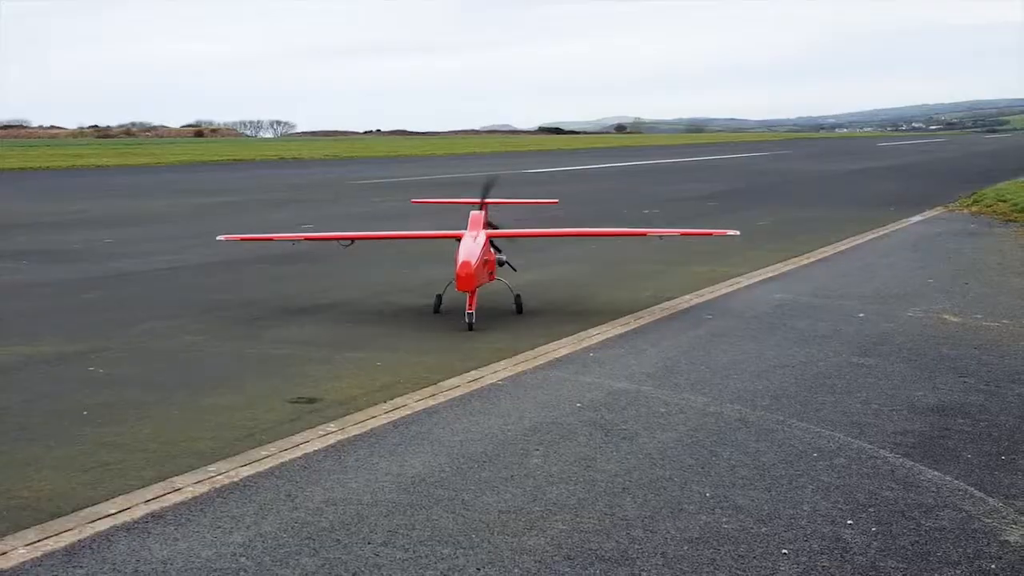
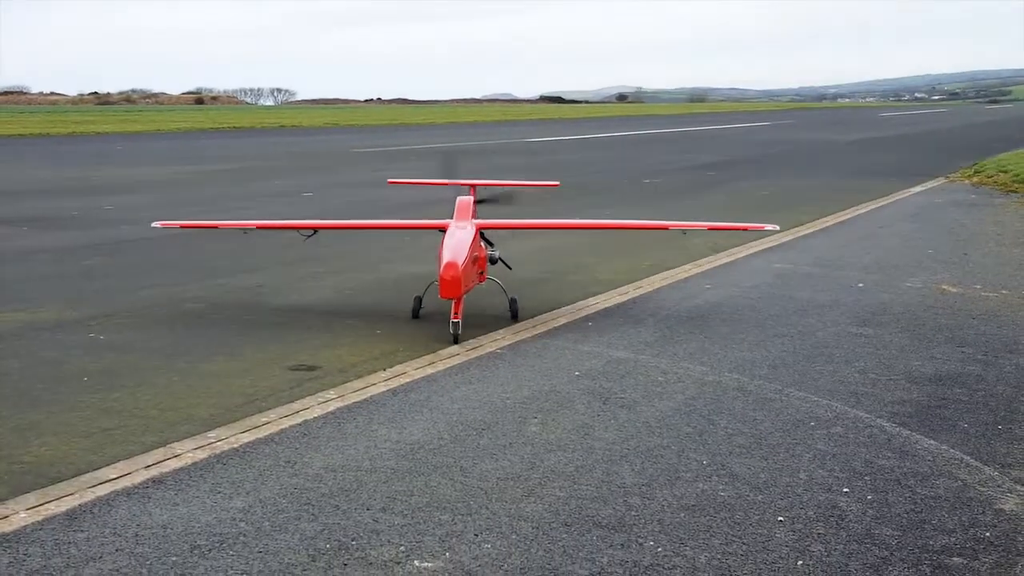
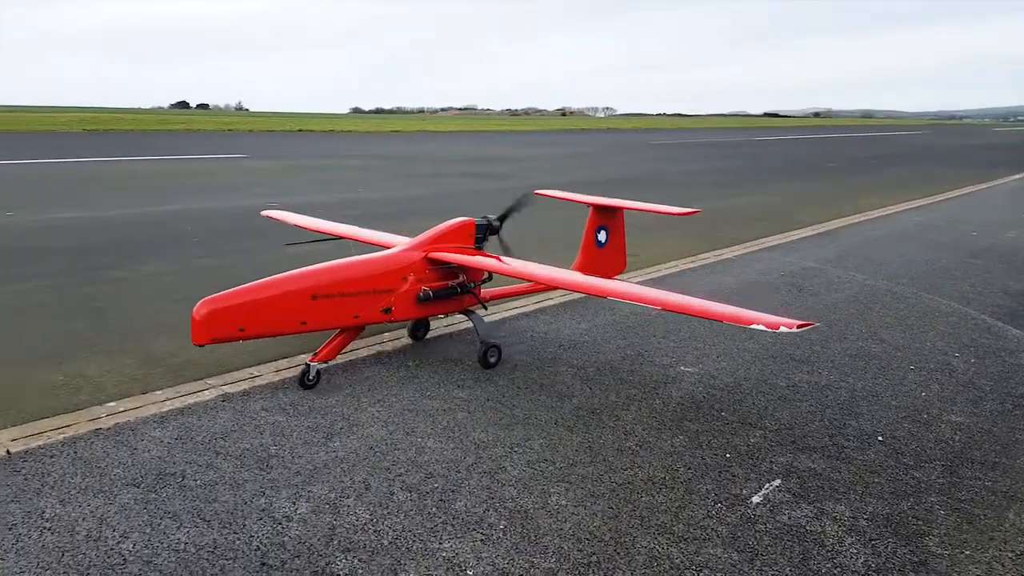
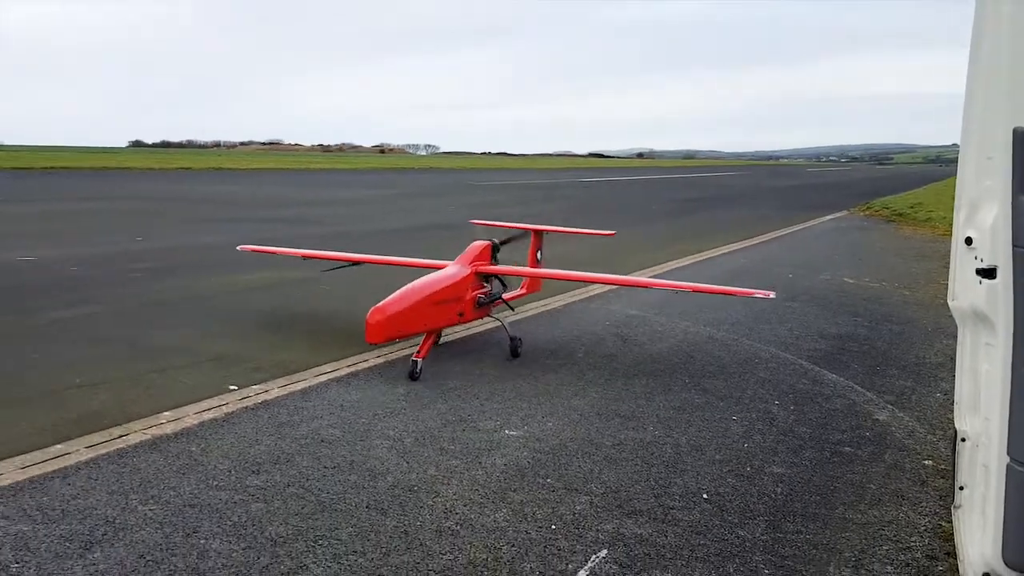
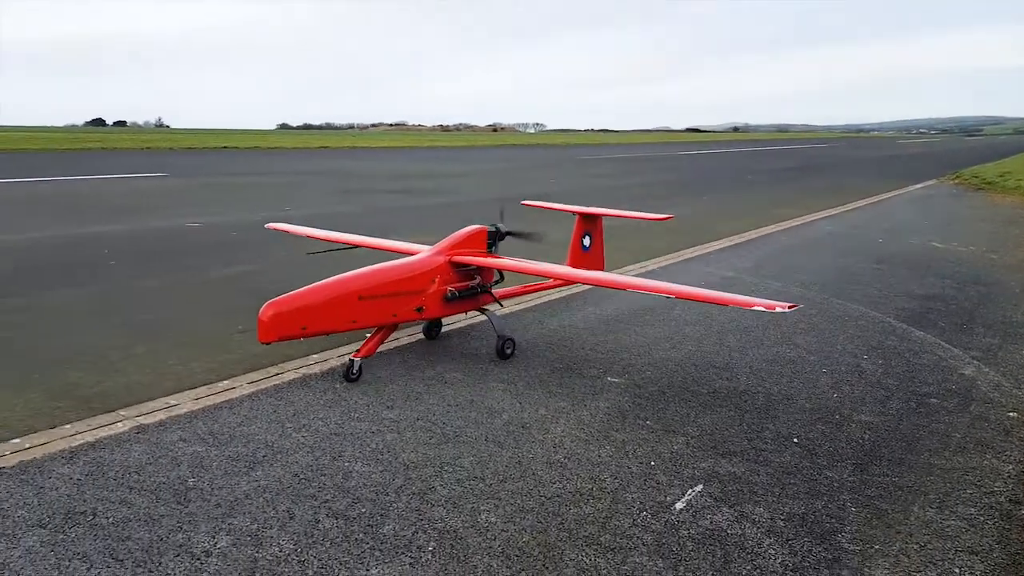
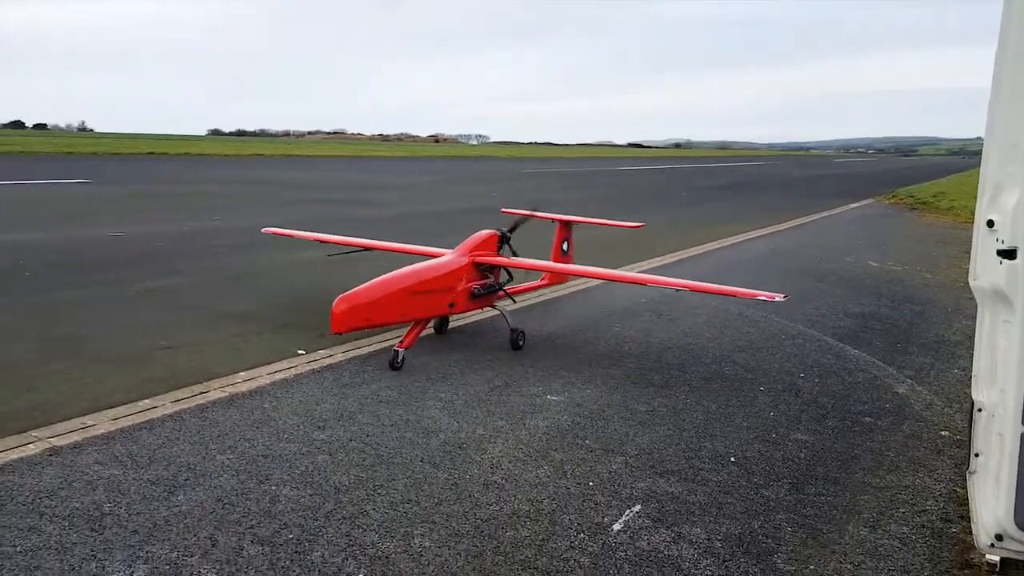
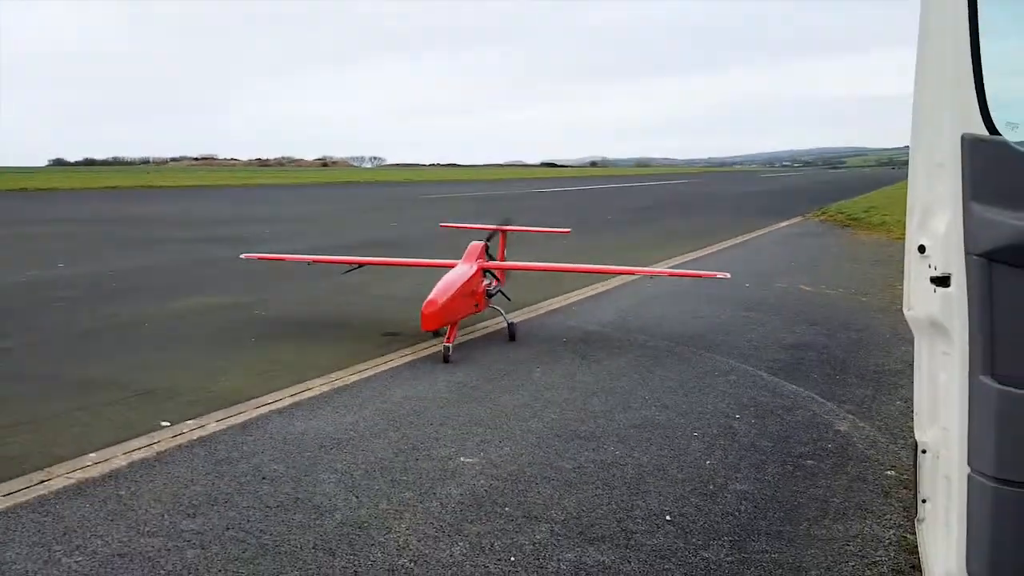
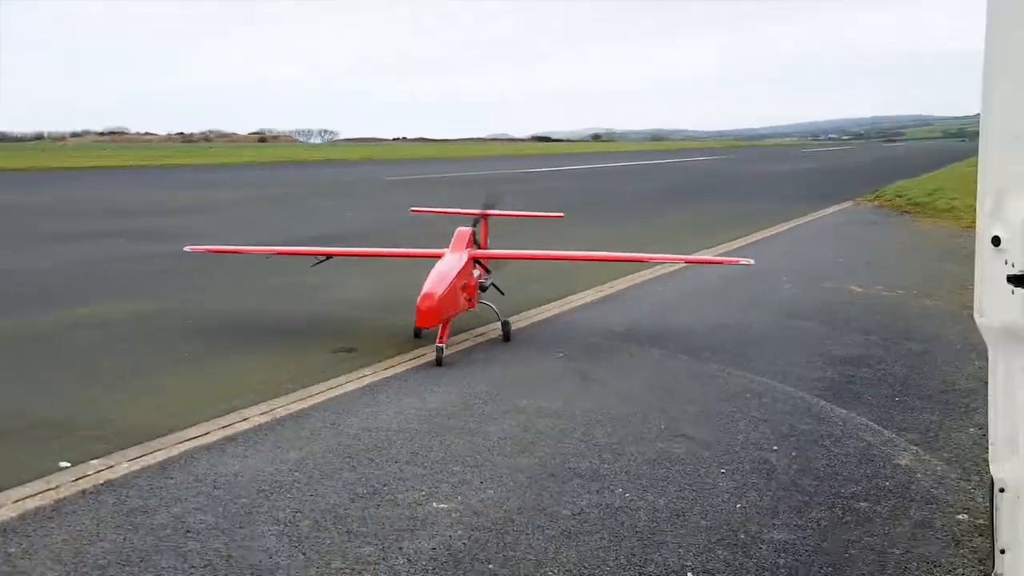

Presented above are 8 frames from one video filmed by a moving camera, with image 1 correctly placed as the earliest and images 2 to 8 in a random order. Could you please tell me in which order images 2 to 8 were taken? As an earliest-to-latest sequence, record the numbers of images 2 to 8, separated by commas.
2, 8, 7, 4, 6, 5, 3
